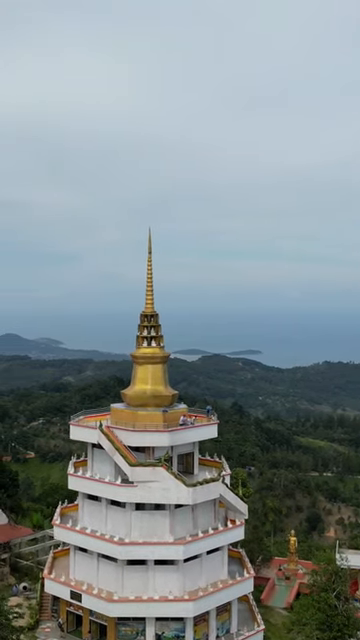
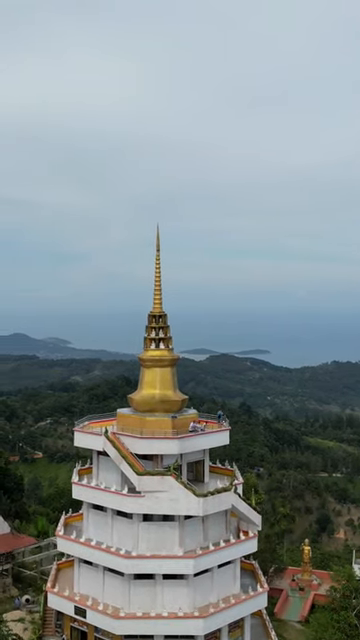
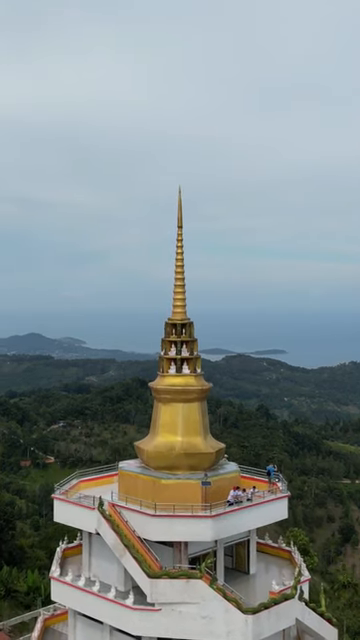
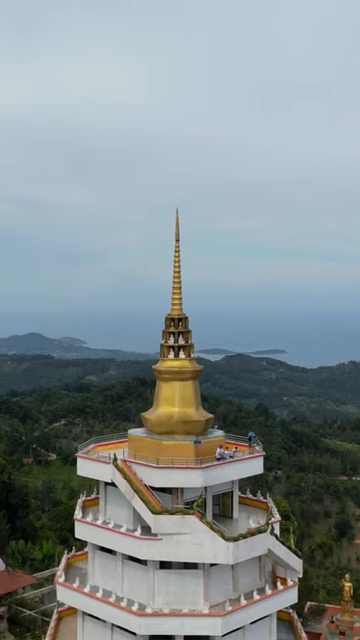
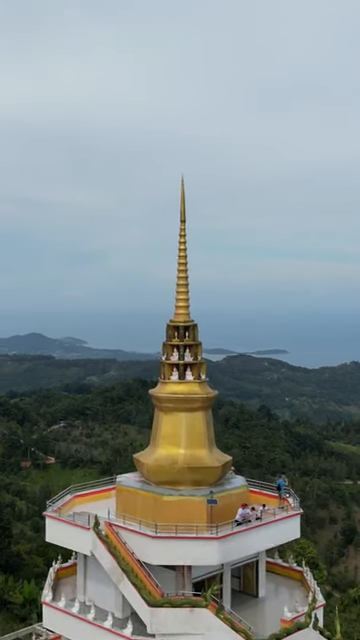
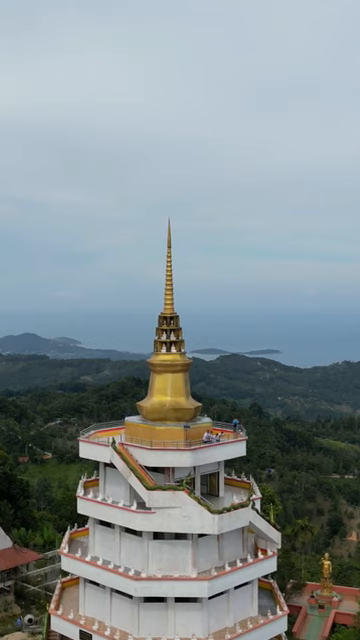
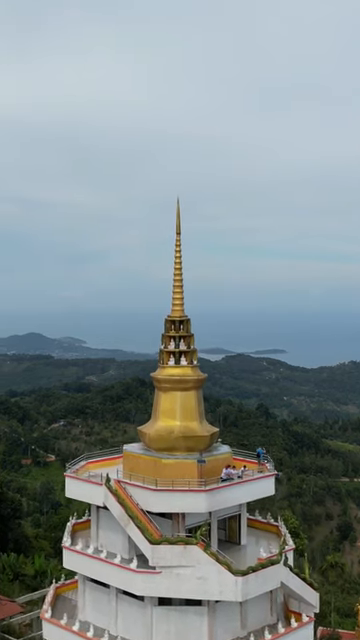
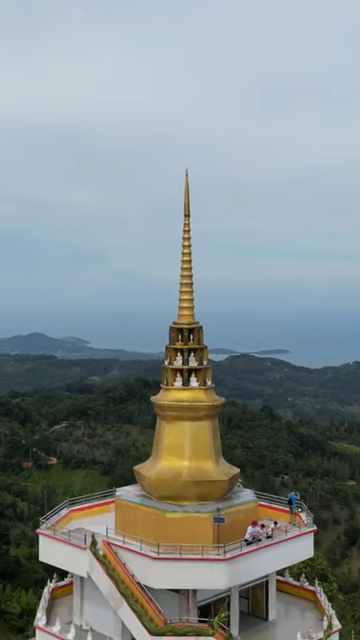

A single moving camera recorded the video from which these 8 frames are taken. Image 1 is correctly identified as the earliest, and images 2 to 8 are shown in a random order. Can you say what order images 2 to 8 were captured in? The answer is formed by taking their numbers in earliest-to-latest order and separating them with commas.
2, 6, 4, 7, 3, 5, 8
